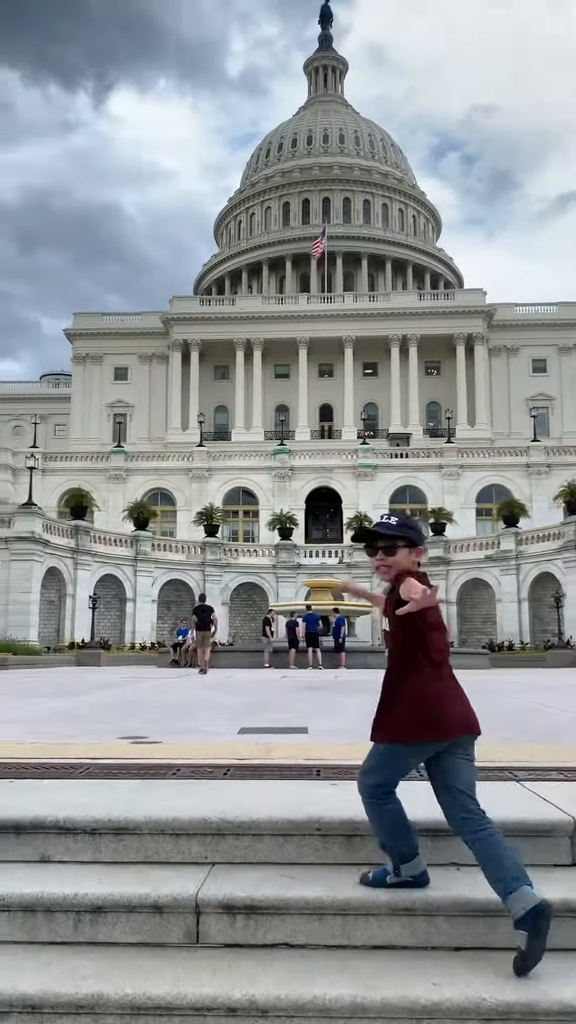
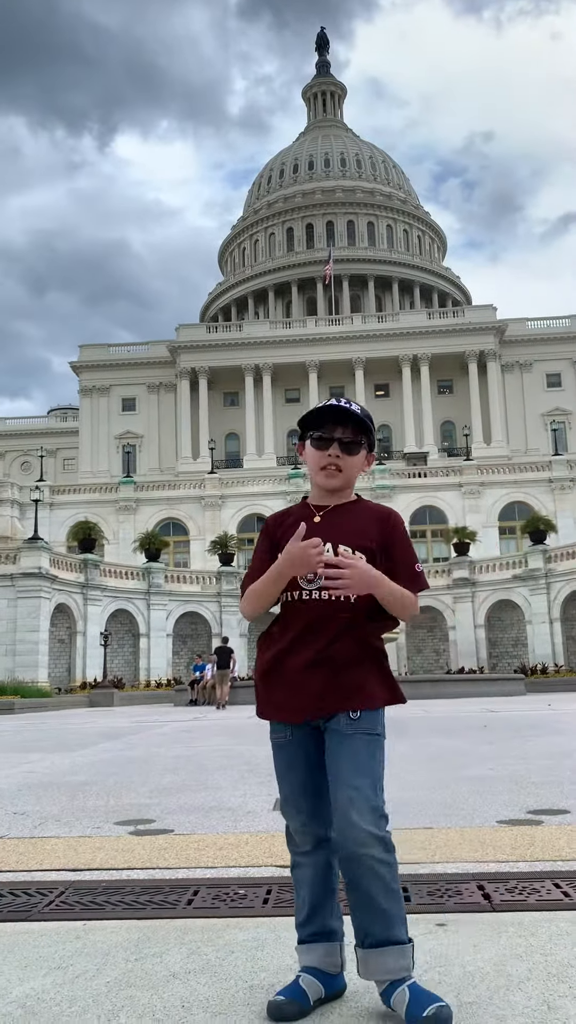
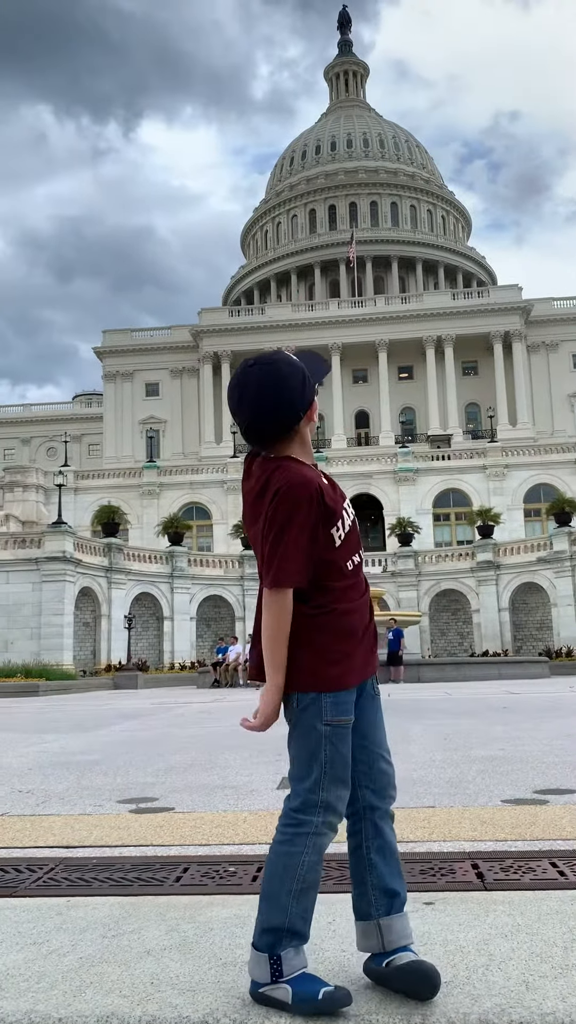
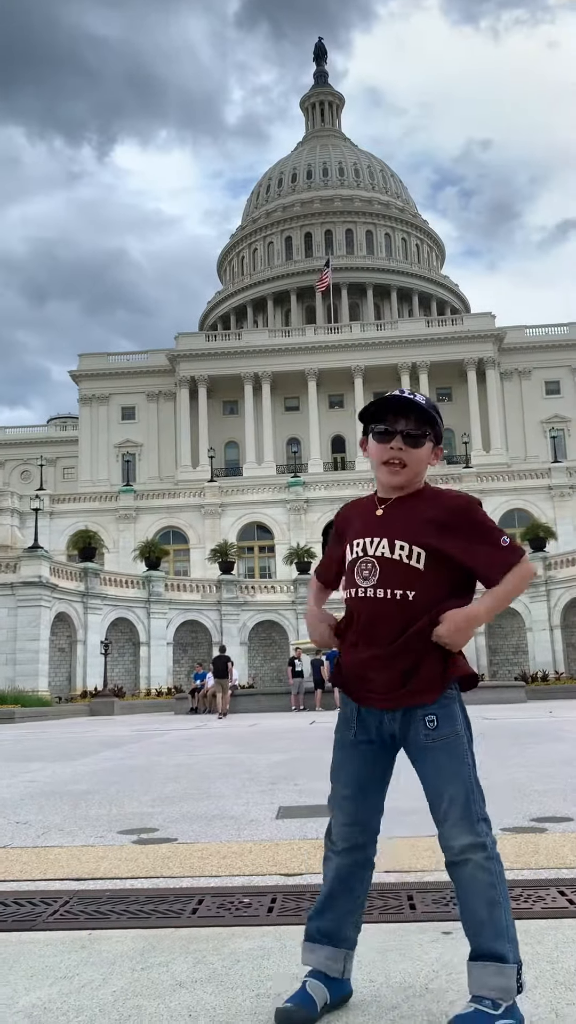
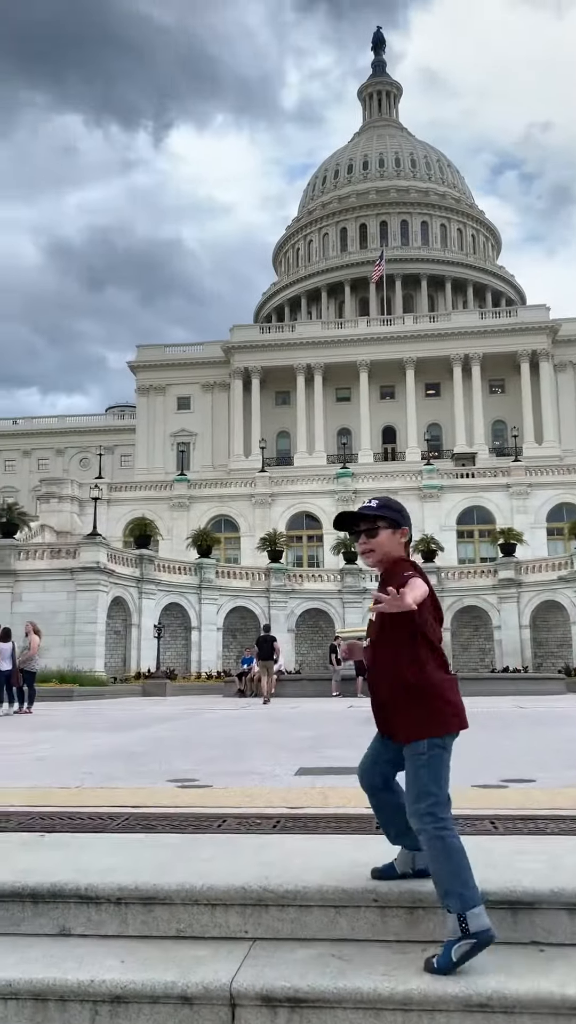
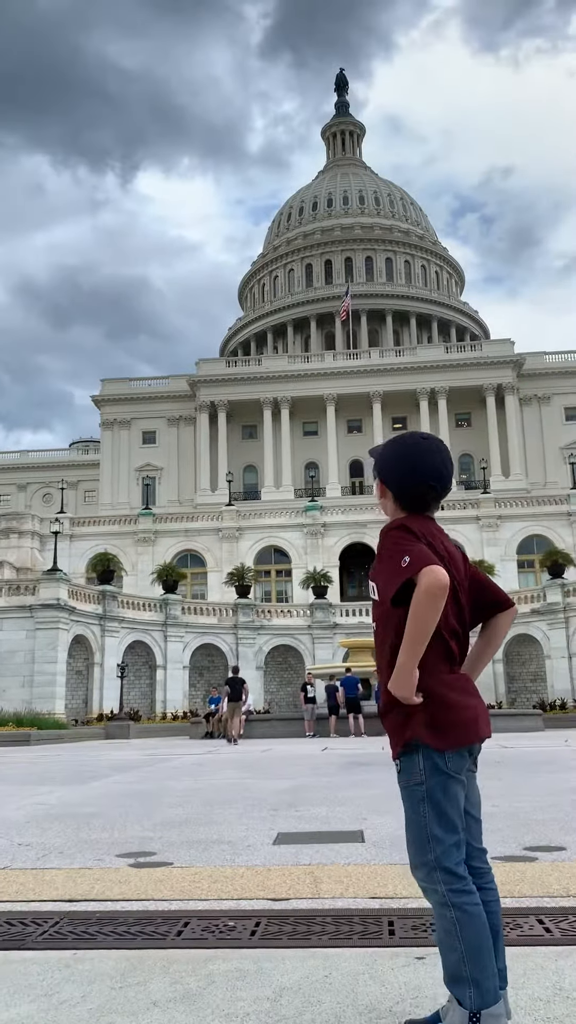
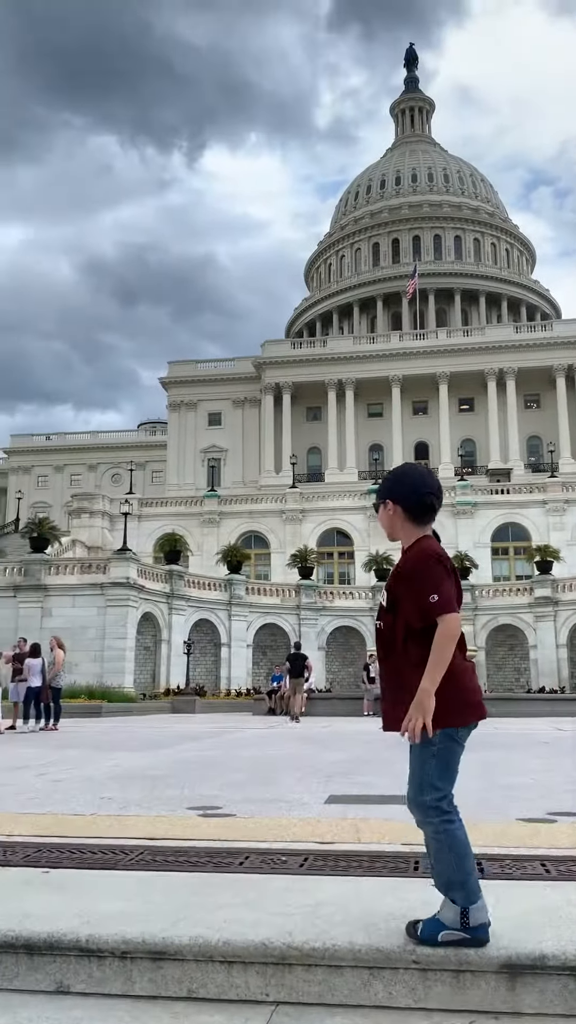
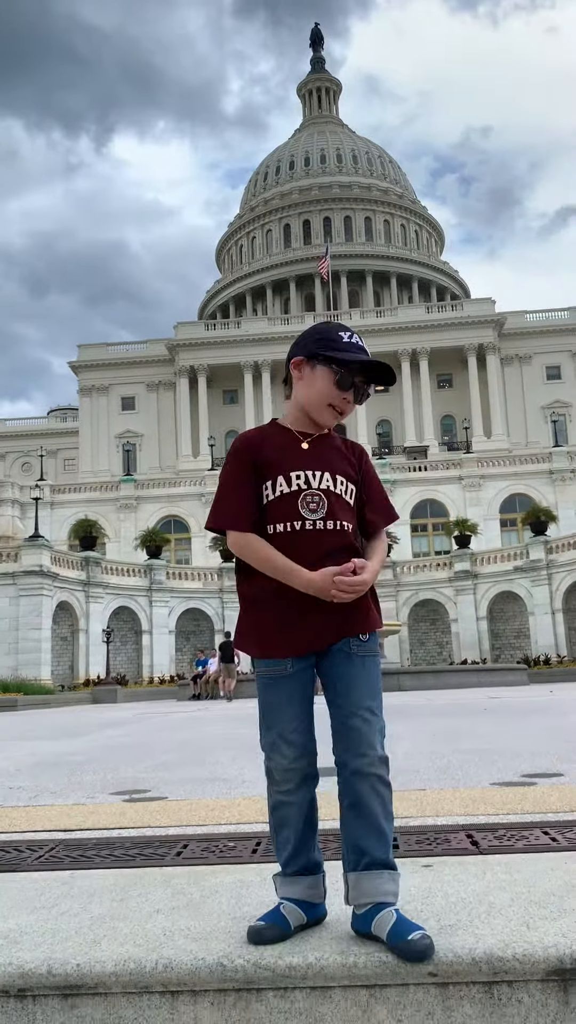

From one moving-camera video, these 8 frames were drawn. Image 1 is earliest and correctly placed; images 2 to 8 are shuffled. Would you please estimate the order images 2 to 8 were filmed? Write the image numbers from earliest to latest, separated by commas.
5, 7, 6, 4, 2, 8, 3
